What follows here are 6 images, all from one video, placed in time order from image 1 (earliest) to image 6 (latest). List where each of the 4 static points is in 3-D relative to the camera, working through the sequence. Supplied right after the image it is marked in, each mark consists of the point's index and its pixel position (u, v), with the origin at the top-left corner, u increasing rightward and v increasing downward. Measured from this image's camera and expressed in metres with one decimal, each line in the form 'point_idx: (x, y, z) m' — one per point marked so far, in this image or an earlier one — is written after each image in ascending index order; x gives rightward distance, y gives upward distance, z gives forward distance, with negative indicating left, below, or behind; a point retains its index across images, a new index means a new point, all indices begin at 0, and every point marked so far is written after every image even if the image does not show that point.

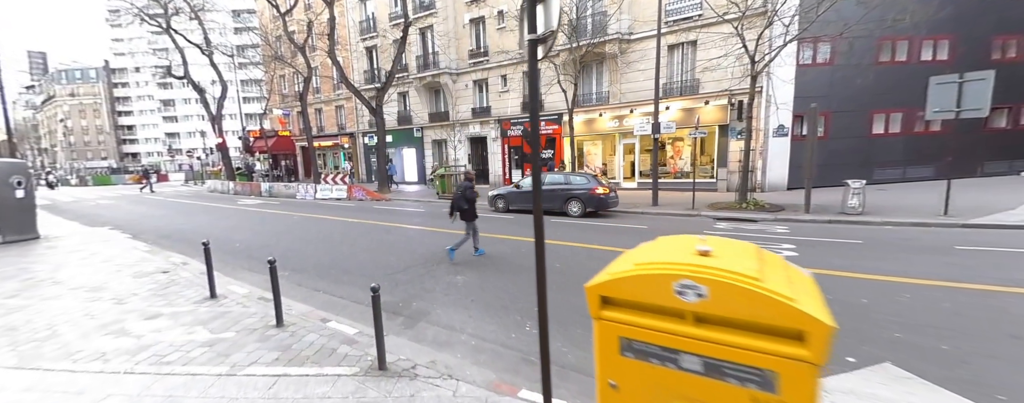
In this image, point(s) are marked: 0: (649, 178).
0: (+5.7, +0.9, +15.1) m
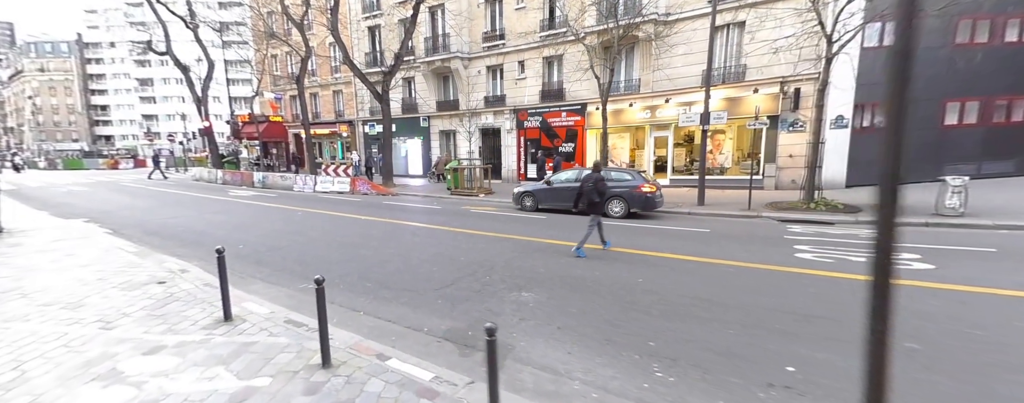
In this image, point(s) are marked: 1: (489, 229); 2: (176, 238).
0: (+6.5, +1.0, +14.3) m
1: (-0.5, -0.7, +9.4) m
2: (-7.4, -0.9, +8.3) m
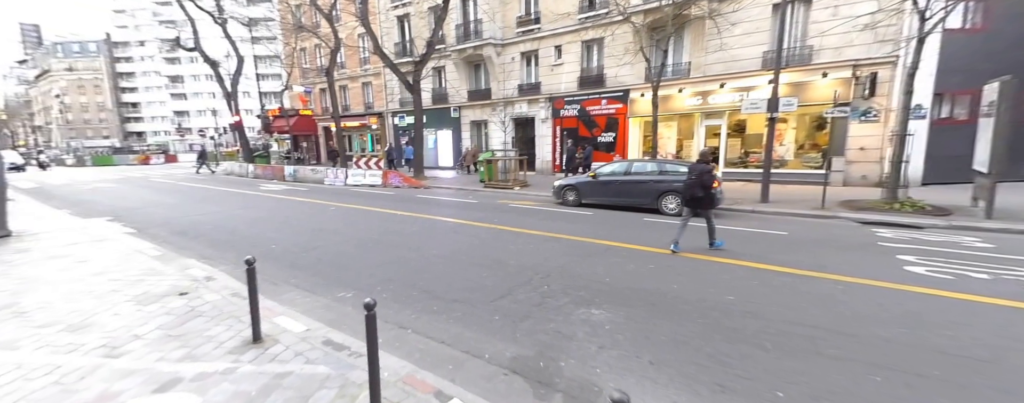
0: (+7.8, +1.2, +13.1) m
1: (+0.5, -0.6, +8.6) m
2: (-6.5, -0.8, +8.0) m
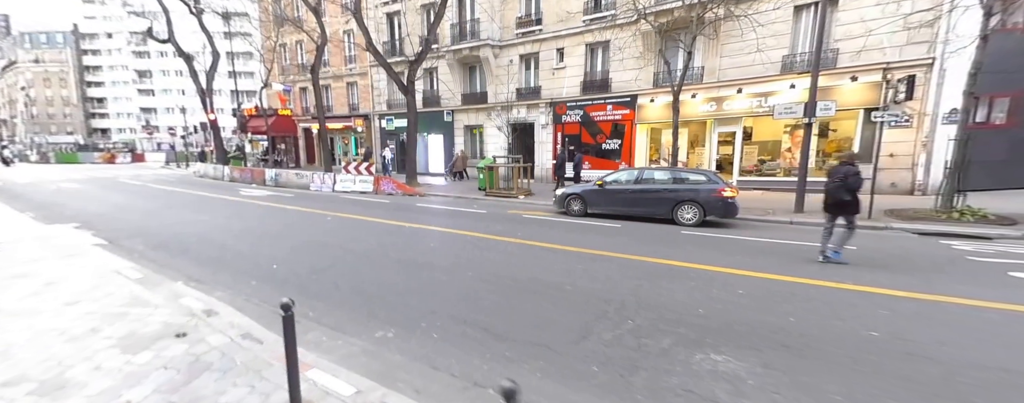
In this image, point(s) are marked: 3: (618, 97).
0: (+8.1, +0.9, +12.8) m
1: (+1.1, -0.9, +7.8) m
2: (-5.8, -1.1, +6.7) m
3: (+4.2, +4.1, +15.0) m
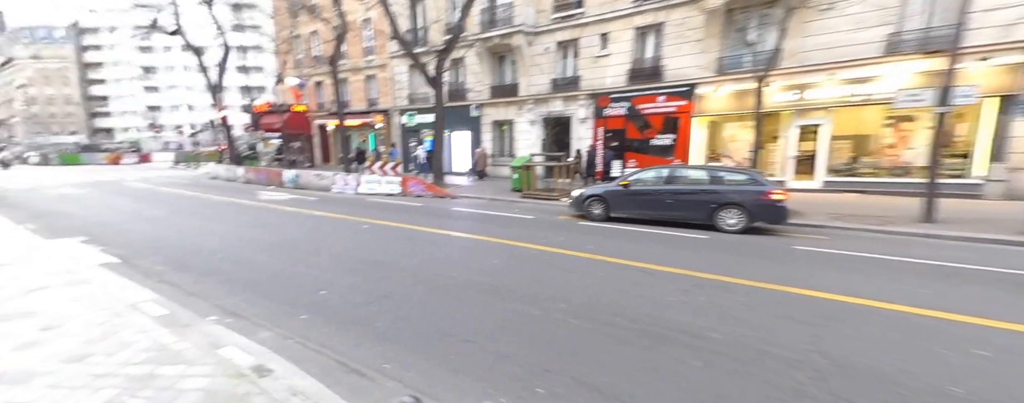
0: (+9.6, +0.9, +11.4) m
1: (+2.6, -1.0, +6.5) m
2: (-4.4, -1.3, +5.5) m
3: (+5.7, +4.1, +13.6) m
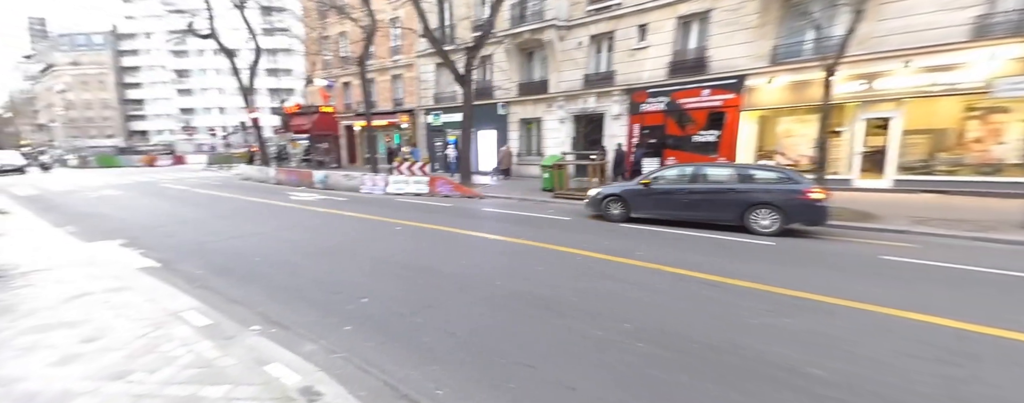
0: (+10.6, +0.9, +10.3) m
1: (+3.4, -1.0, +5.9) m
2: (-3.6, -1.3, +5.2) m
3: (+6.9, +4.1, +12.8) m
